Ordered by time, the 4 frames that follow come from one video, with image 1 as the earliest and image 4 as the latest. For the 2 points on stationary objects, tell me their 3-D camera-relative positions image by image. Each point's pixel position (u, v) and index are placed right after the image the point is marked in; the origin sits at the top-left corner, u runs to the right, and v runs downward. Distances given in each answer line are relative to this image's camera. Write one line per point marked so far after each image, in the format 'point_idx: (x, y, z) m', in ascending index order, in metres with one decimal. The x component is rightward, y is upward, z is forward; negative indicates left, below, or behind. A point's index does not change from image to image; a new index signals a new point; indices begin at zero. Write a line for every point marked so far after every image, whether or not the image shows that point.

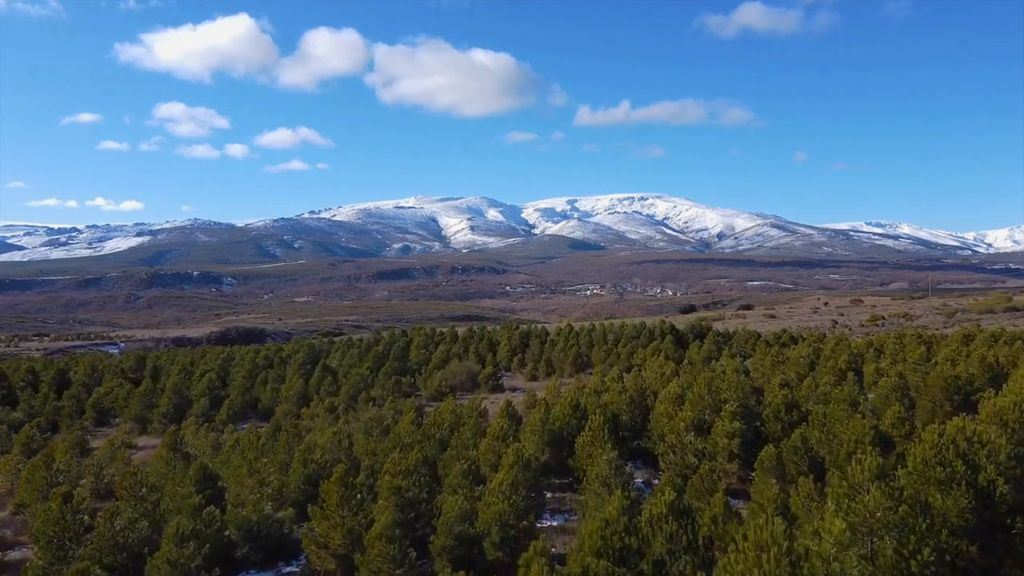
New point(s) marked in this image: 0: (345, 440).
0: (-4.9, -4.4, +19.1) m
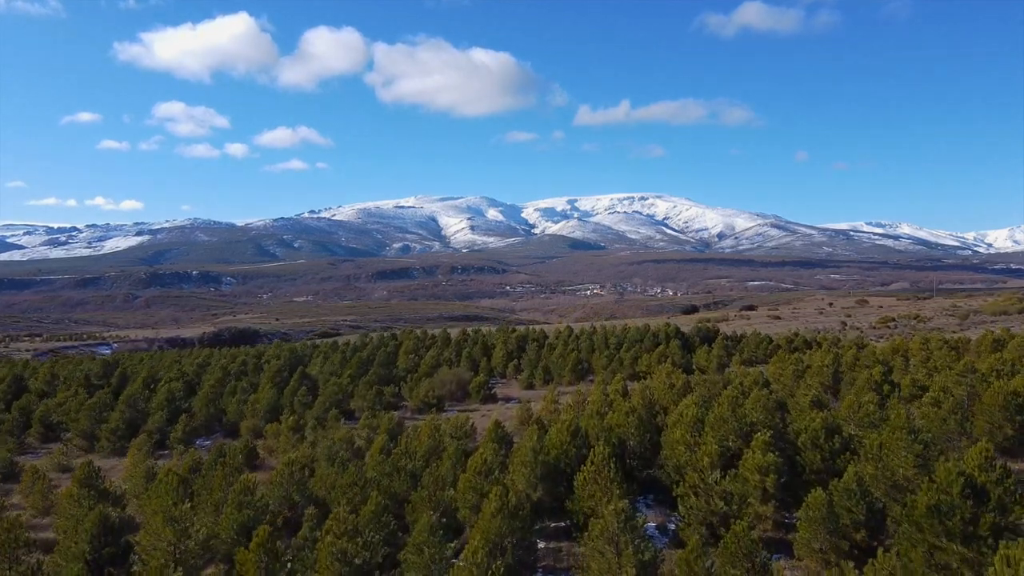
0: (-5.2, -4.4, +16.2) m
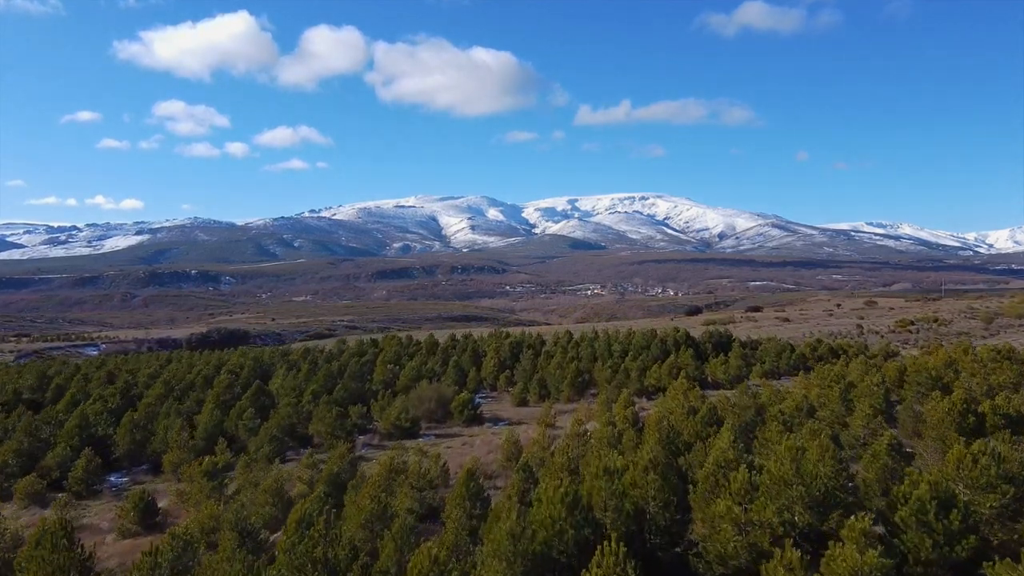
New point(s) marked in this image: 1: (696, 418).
0: (-5.6, -4.5, +11.6) m
1: (+5.1, -3.7, +18.8) m
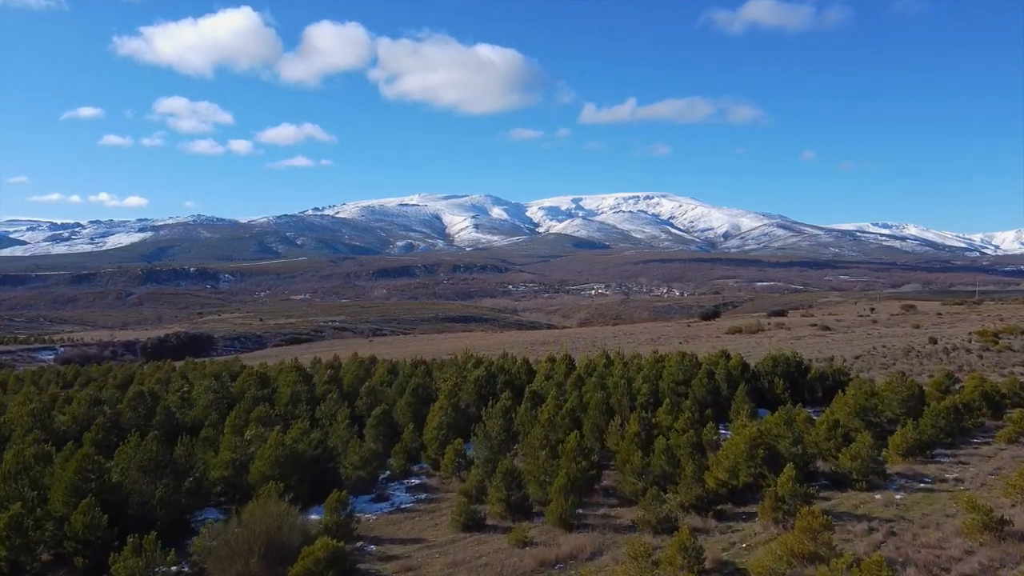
0: (-7.2, -4.8, -3.6) m
1: (+3.6, -4.0, +3.5) m
